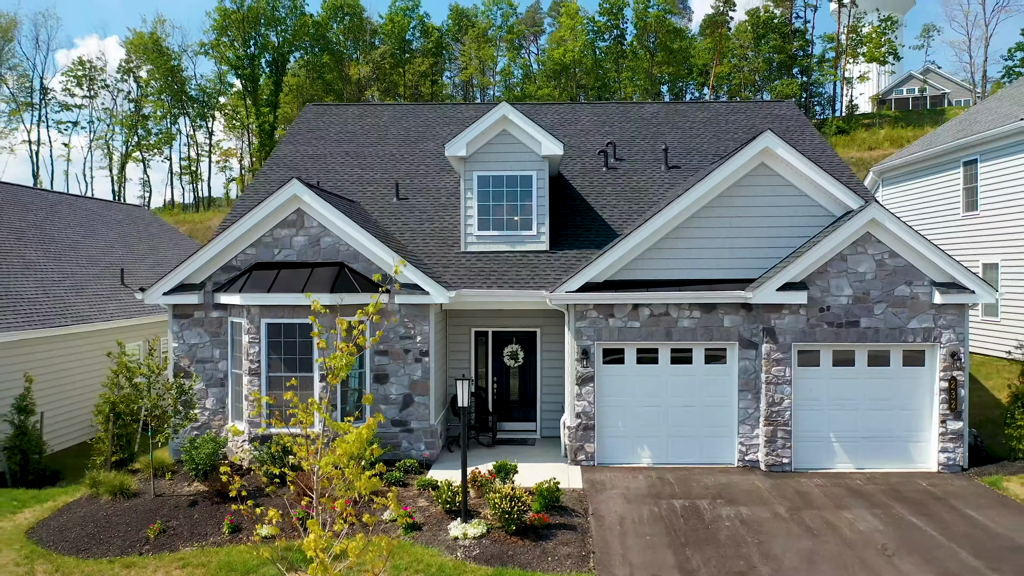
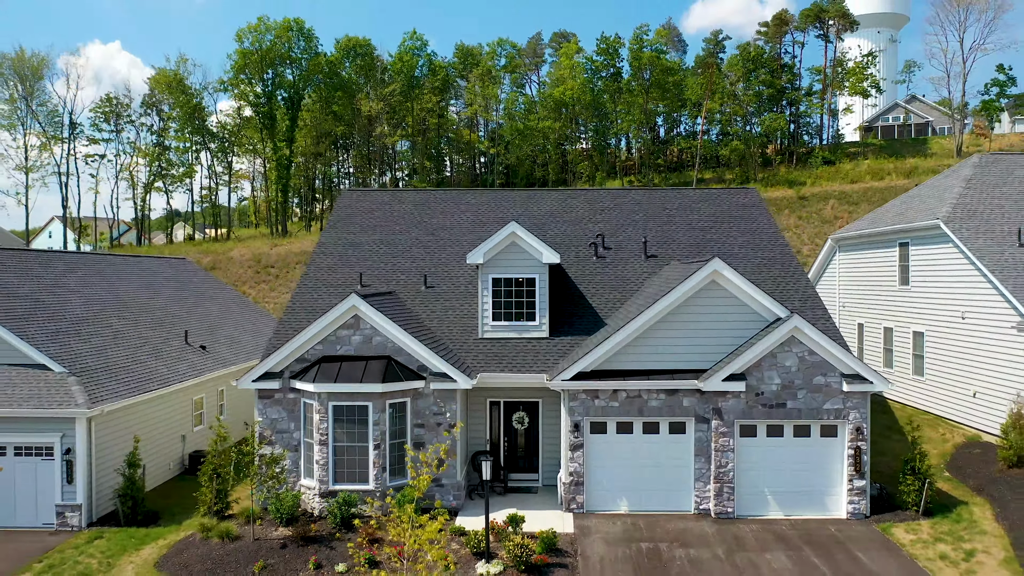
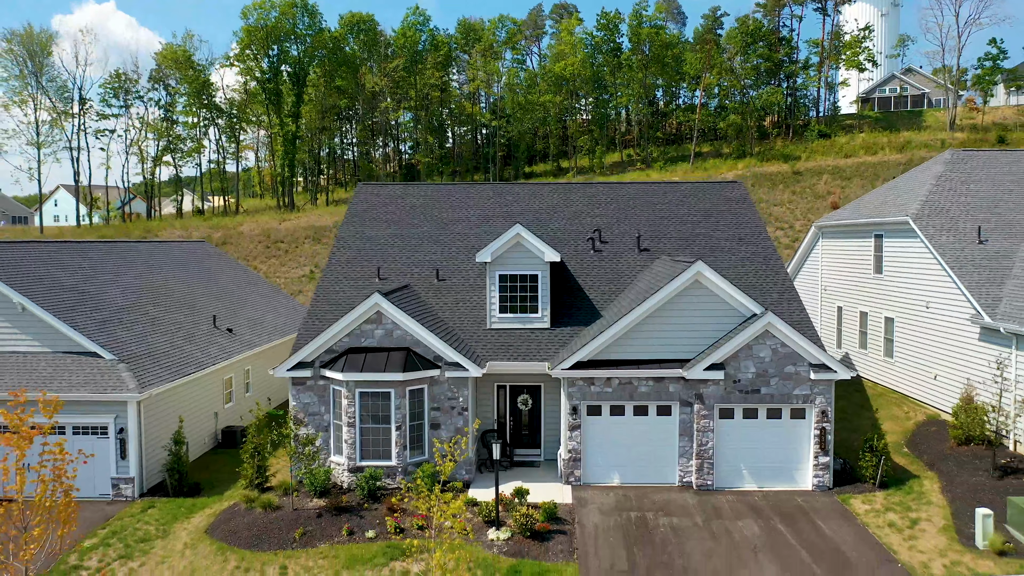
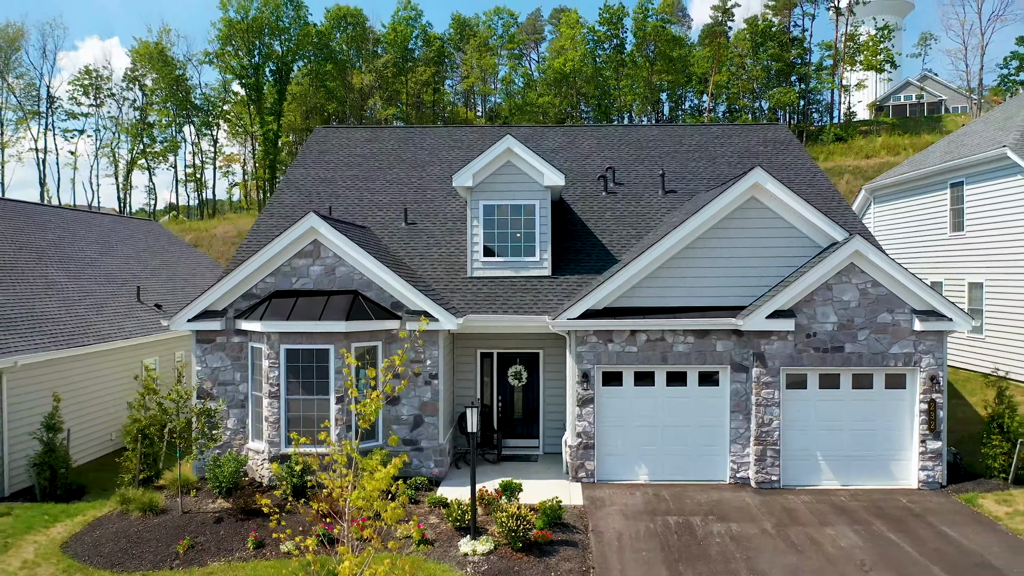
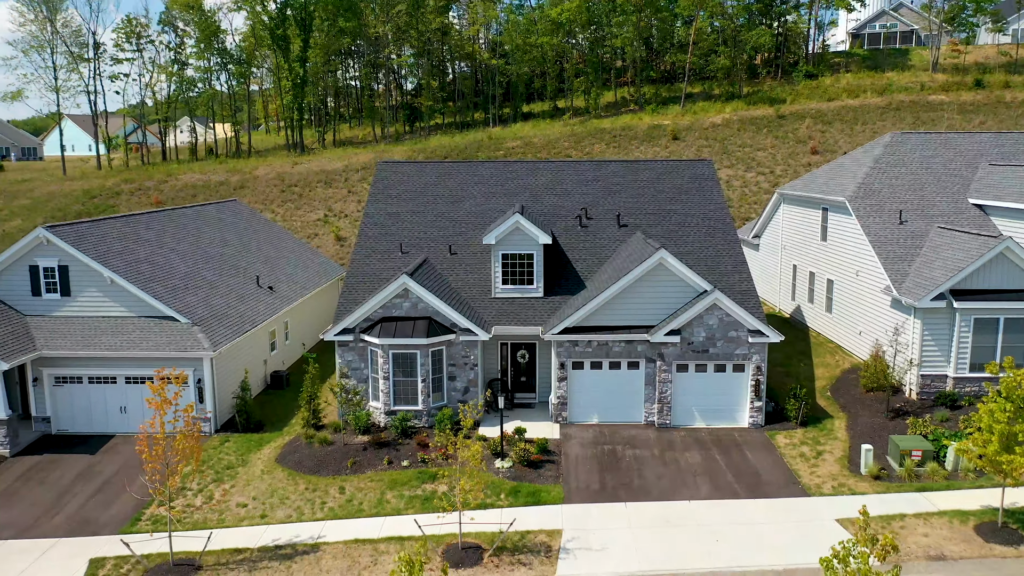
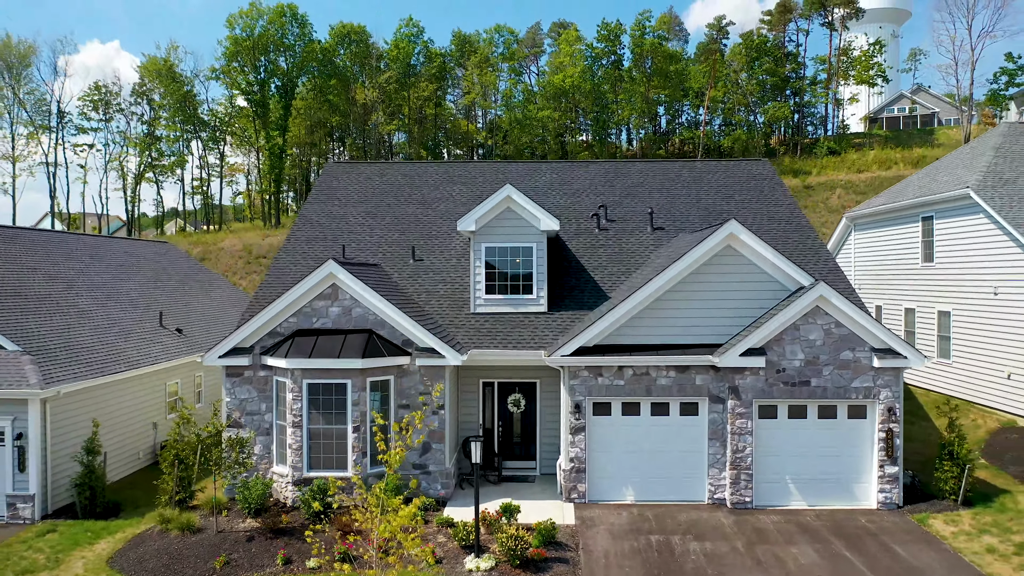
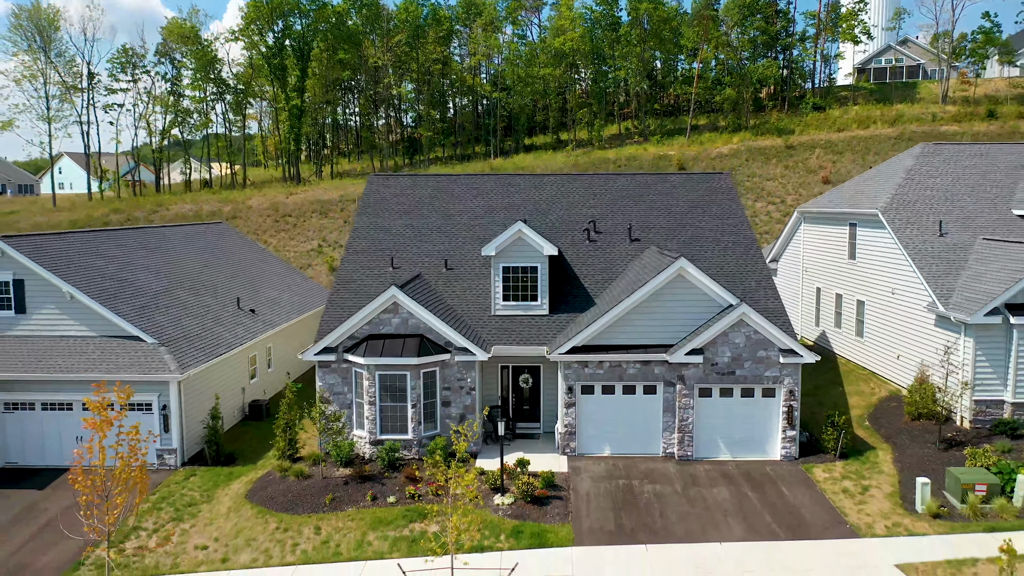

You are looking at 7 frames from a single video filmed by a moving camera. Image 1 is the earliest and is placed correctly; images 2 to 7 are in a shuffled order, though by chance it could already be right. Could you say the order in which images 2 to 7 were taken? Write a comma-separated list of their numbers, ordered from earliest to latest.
4, 6, 2, 3, 7, 5
